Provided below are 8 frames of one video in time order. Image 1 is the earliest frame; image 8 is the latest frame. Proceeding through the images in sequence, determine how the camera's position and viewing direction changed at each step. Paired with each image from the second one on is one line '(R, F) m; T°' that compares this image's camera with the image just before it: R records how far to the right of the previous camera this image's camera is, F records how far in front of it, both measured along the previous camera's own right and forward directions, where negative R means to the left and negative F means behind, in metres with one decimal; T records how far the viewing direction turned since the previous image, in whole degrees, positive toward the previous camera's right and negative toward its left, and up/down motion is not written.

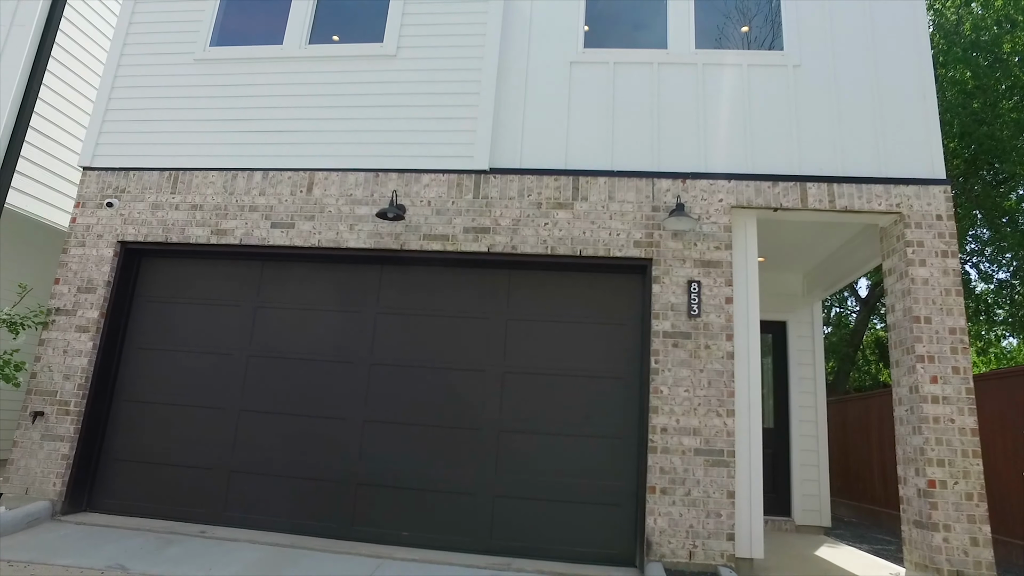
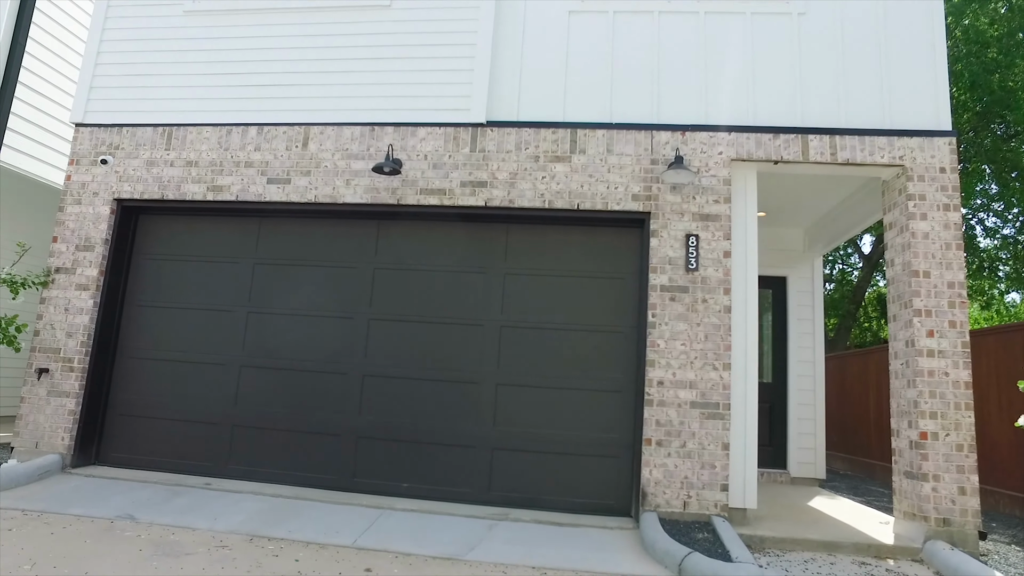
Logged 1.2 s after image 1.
(0.0, 0.0) m; 0°
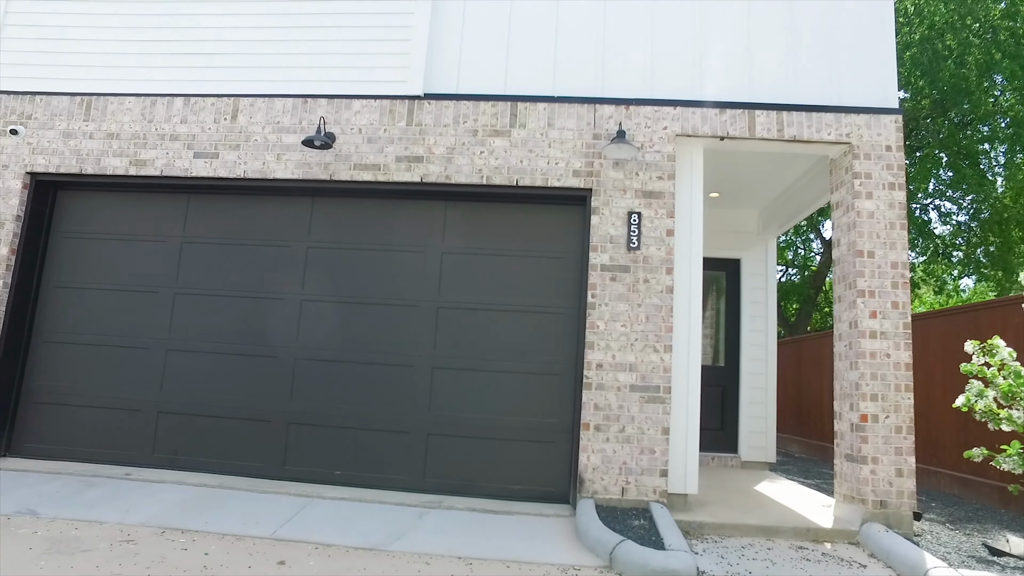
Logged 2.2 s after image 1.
(+0.3, +0.2) m; +2°
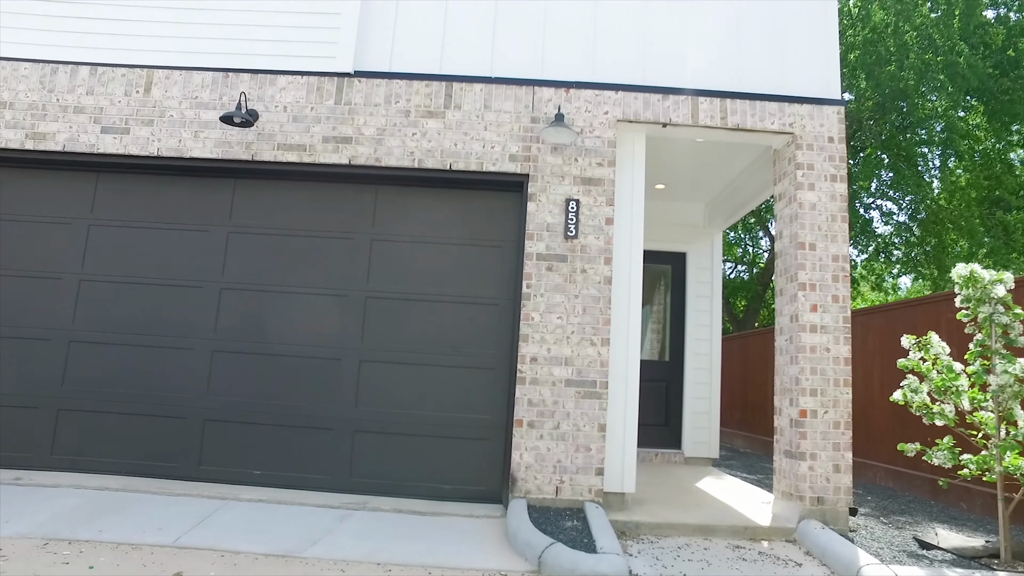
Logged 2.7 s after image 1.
(+0.2, +0.2) m; +4°
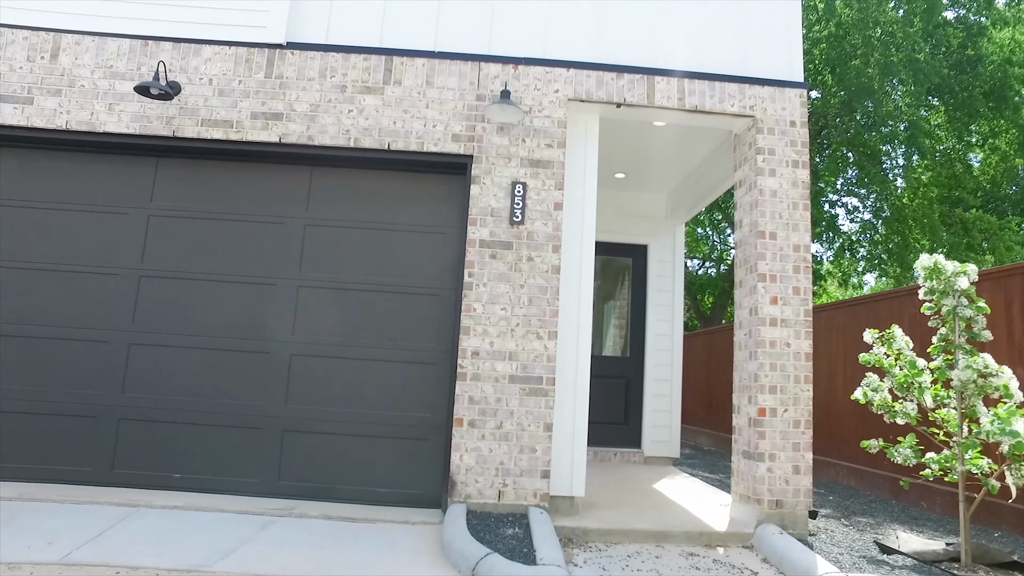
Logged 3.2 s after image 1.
(+0.2, +0.3) m; +2°
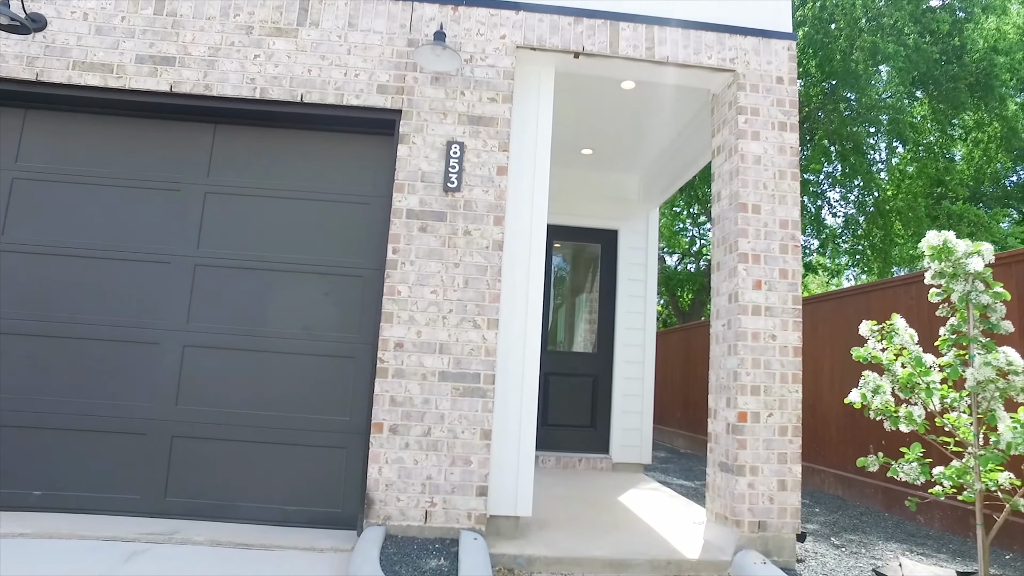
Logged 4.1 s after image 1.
(+0.3, +0.7) m; +1°
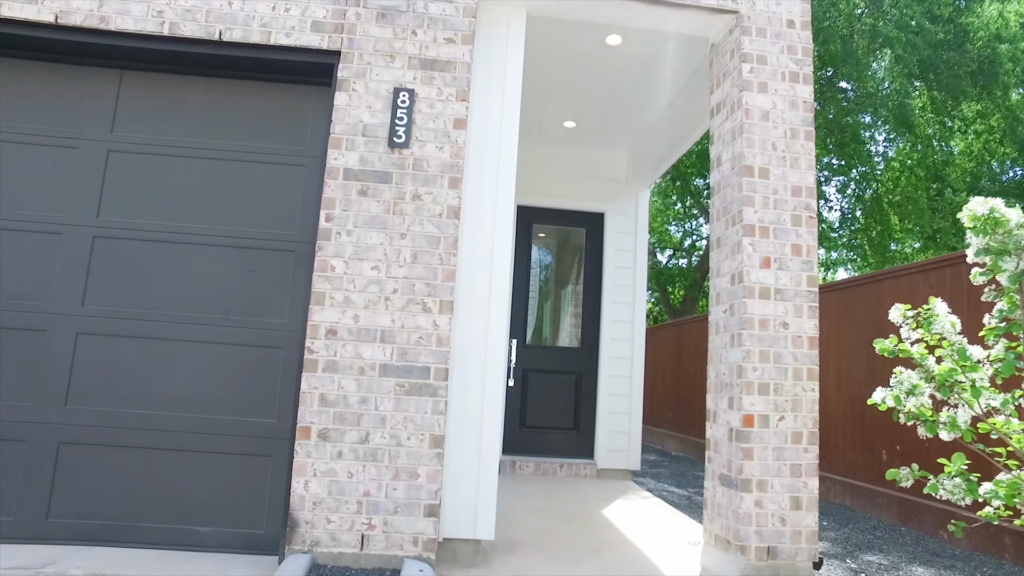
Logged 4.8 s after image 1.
(+0.1, +0.6) m; +1°
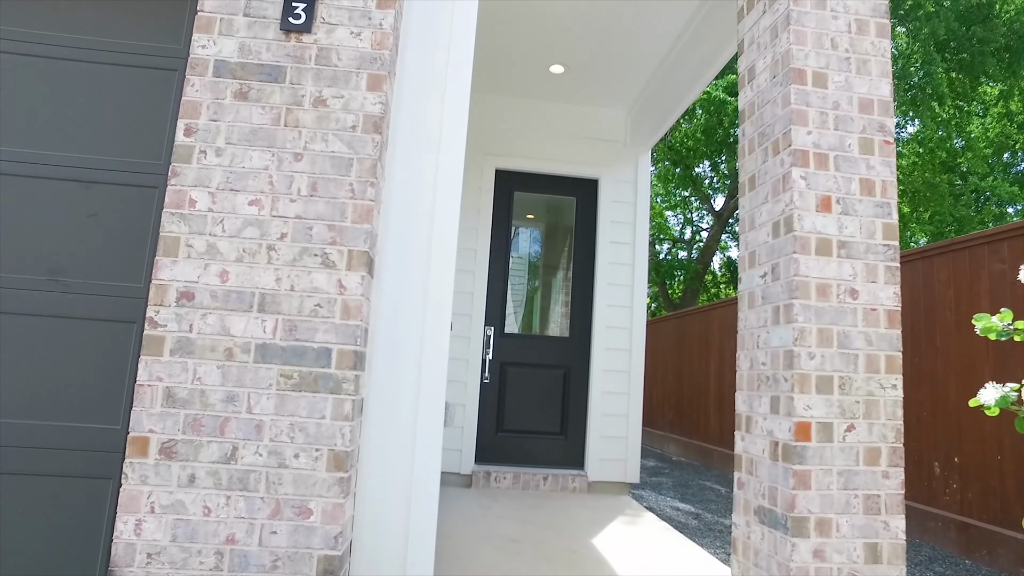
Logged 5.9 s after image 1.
(+0.1, +0.9) m; 0°
